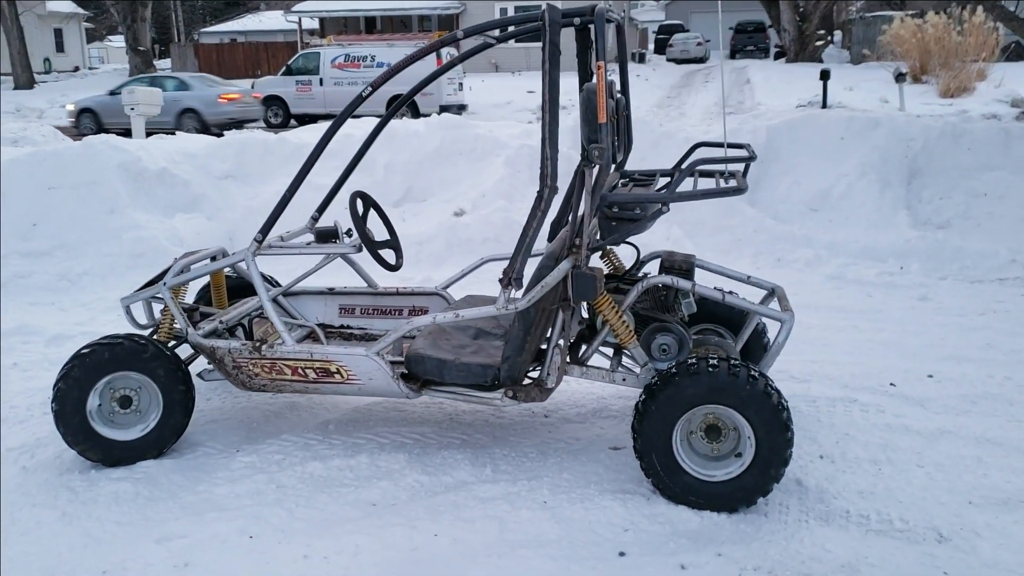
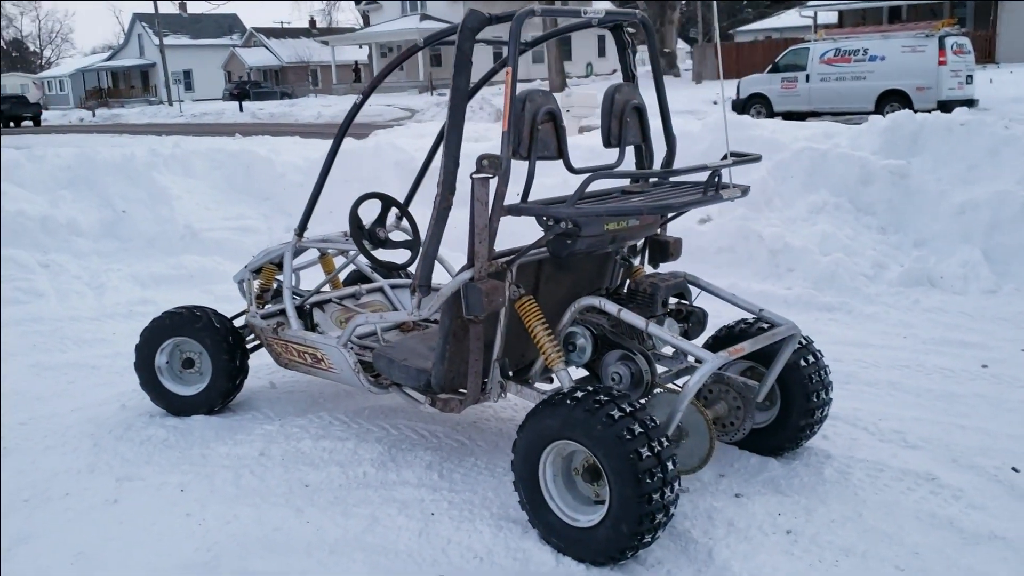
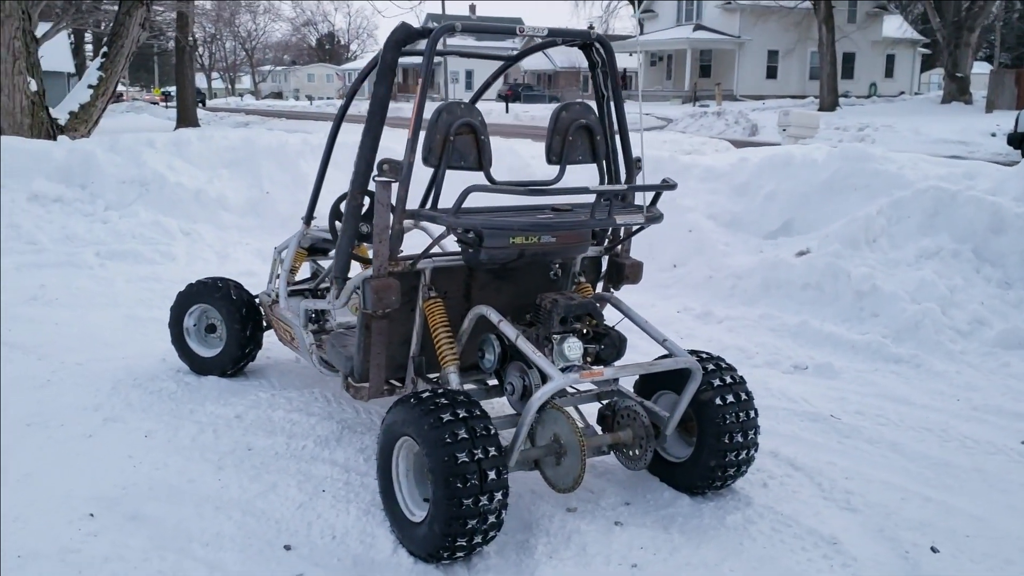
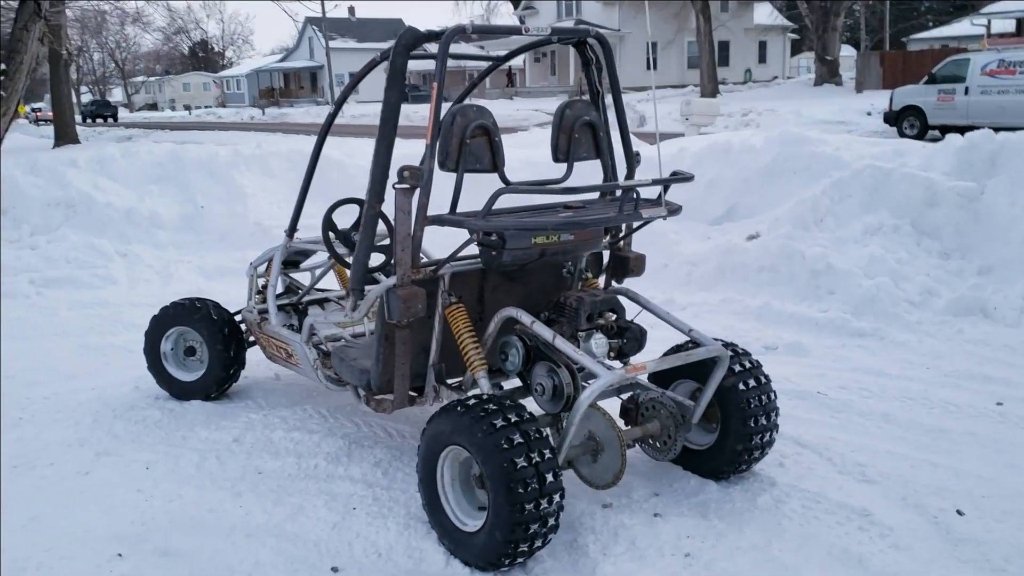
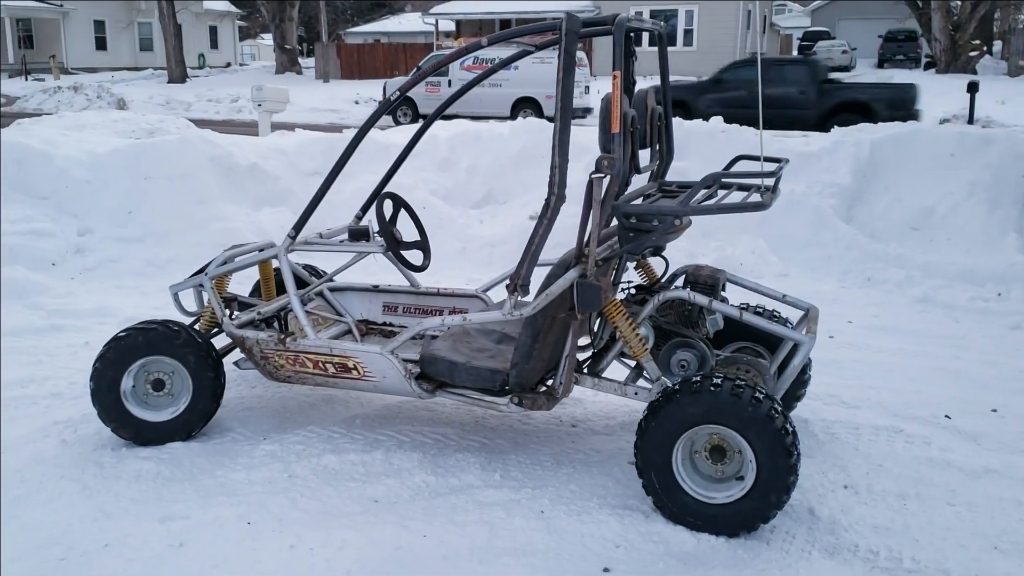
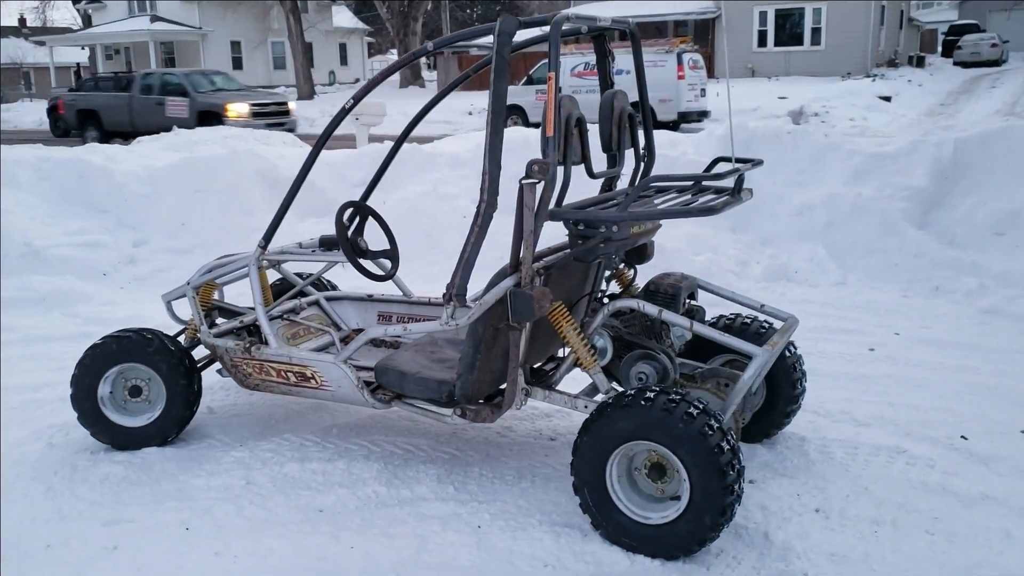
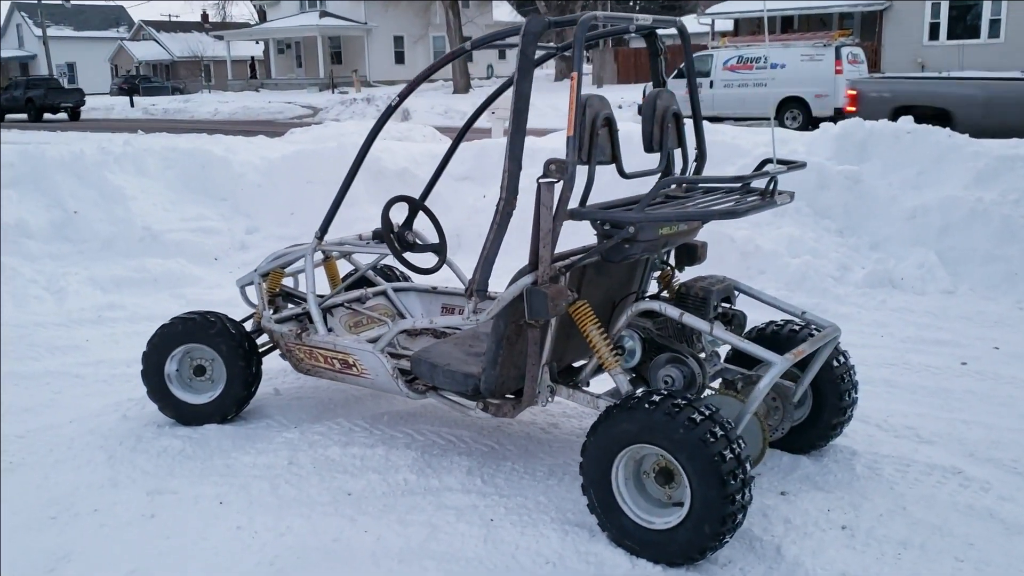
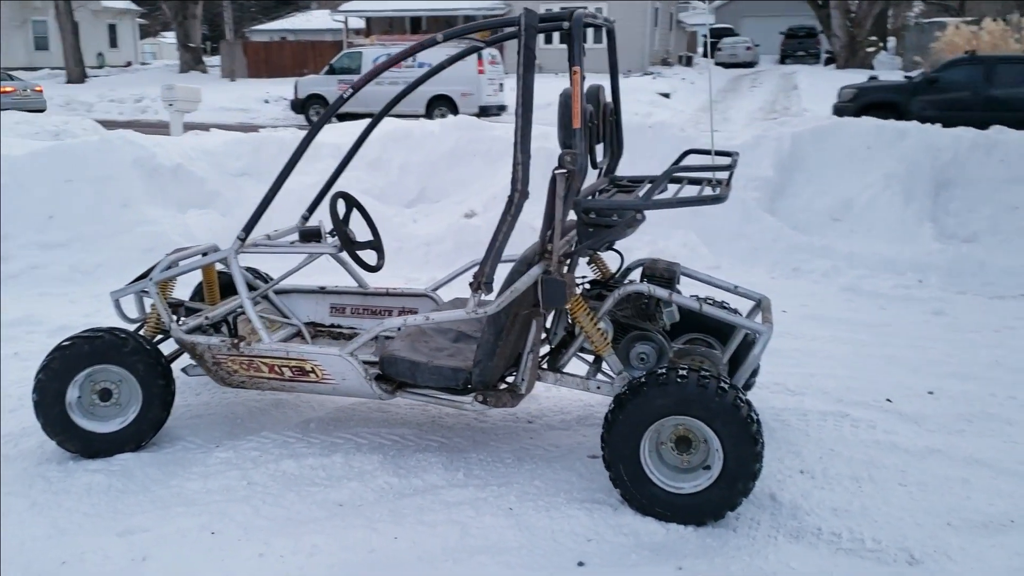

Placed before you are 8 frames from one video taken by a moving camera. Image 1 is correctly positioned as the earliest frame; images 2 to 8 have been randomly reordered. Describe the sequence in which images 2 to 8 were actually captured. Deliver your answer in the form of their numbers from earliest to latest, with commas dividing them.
8, 5, 6, 7, 2, 4, 3
